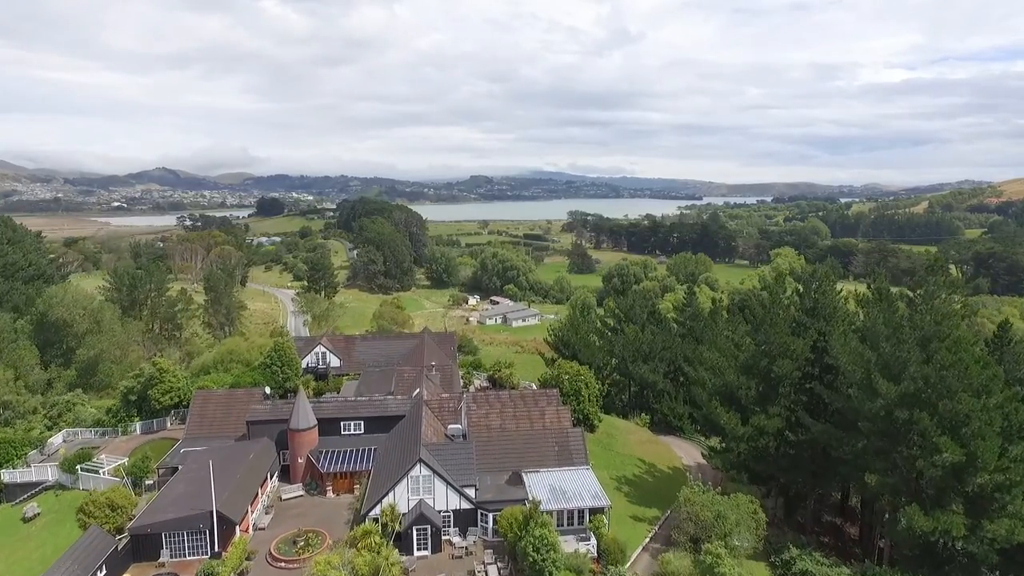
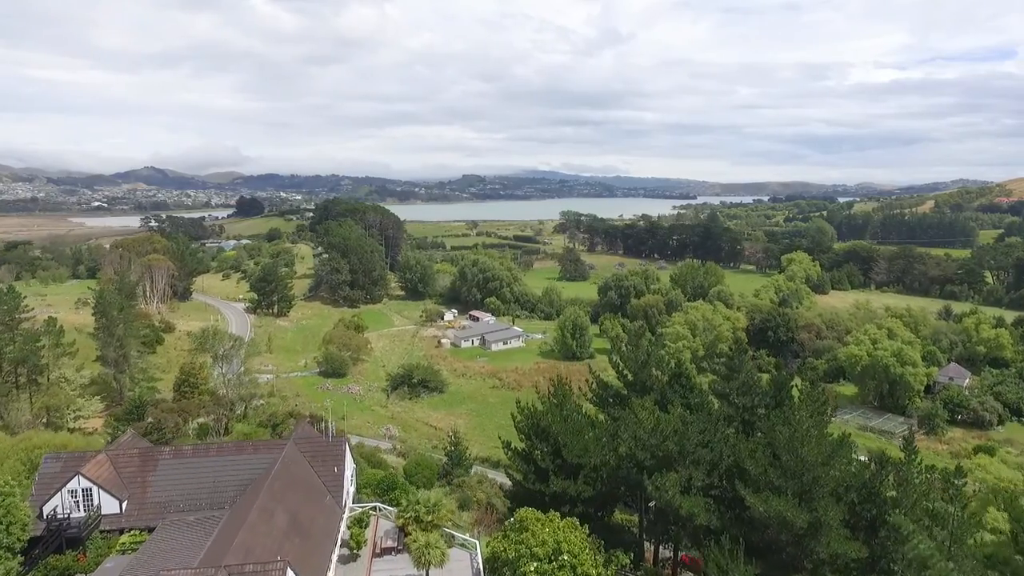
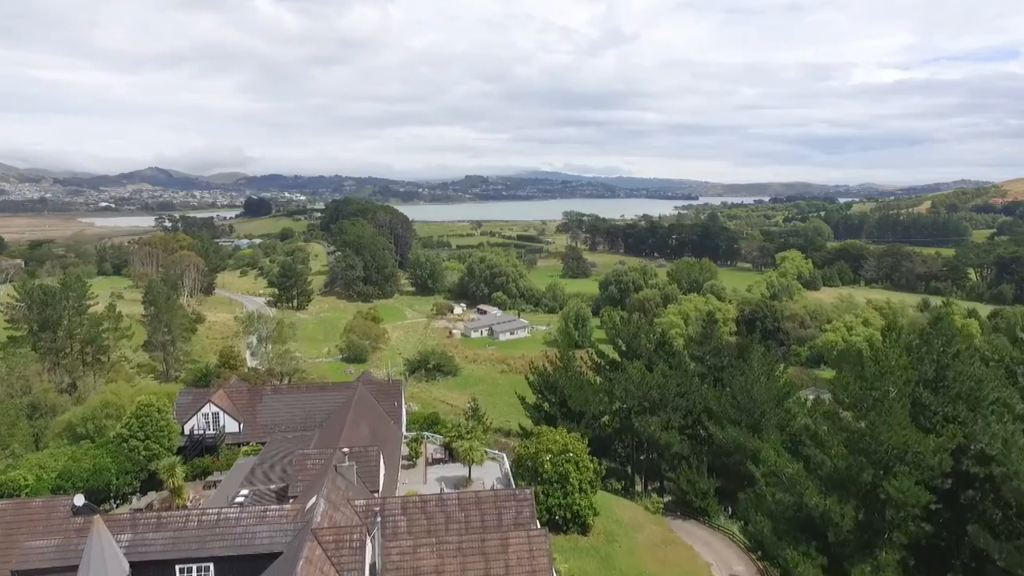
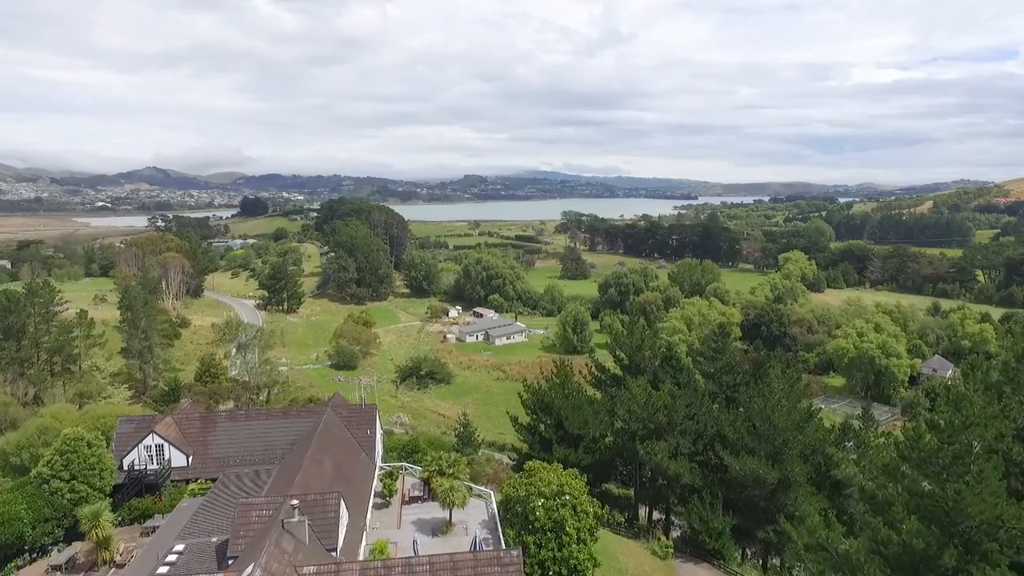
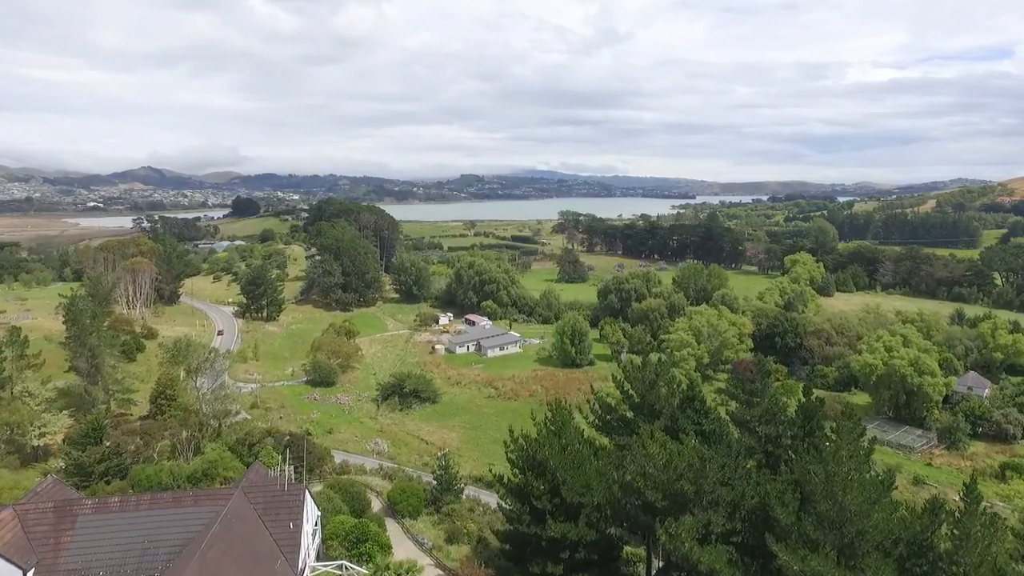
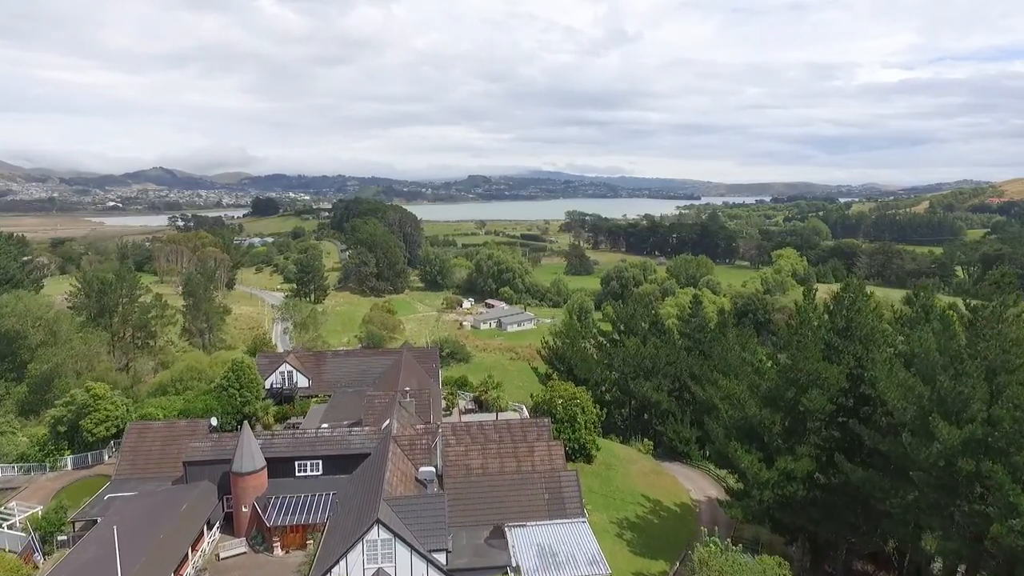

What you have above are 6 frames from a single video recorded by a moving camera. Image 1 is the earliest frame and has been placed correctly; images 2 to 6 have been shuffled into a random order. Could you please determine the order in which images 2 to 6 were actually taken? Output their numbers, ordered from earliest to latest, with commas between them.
6, 3, 4, 2, 5
